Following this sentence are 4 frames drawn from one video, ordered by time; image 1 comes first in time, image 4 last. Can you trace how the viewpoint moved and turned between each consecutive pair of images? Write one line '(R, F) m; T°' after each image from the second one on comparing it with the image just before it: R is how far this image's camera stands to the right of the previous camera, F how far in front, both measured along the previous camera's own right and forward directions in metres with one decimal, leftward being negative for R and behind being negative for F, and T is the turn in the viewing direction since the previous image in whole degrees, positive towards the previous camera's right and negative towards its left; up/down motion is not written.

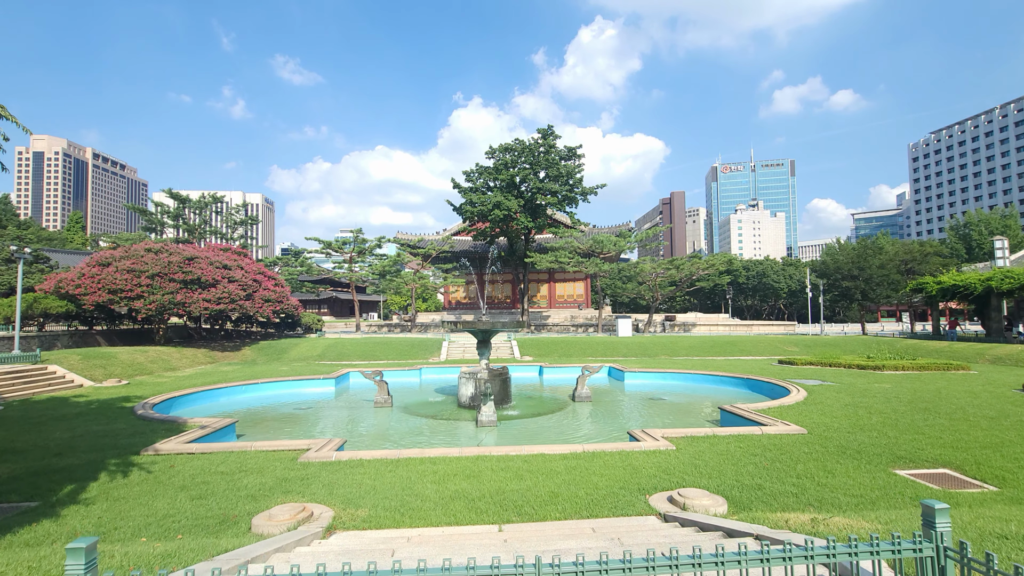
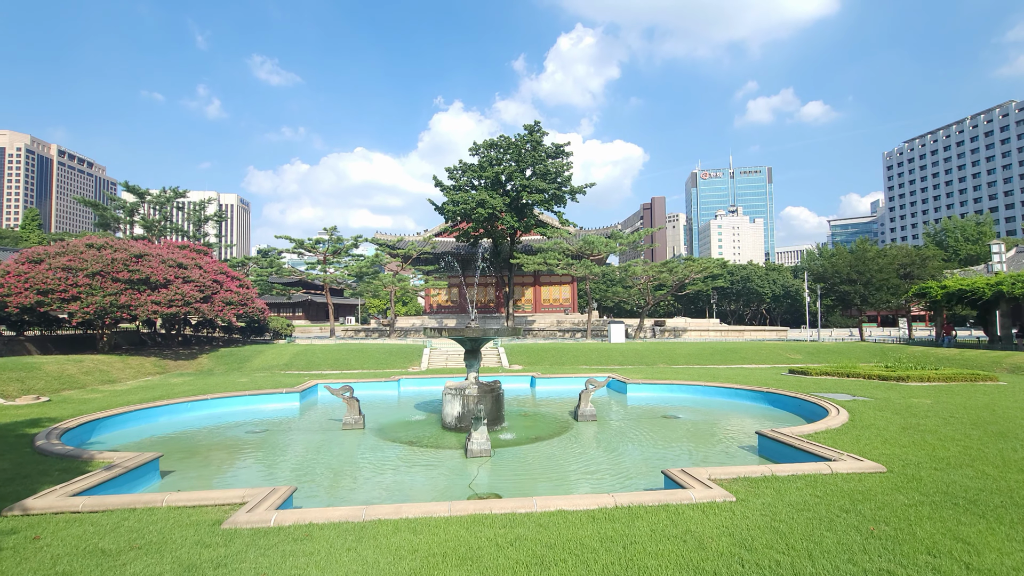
(-0.3, +1.8) m; +2°
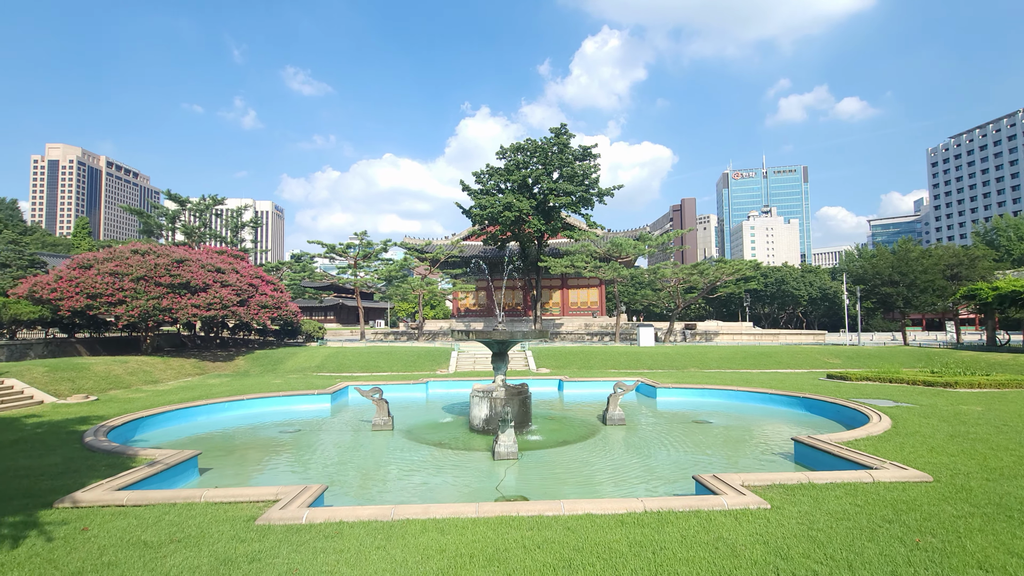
(0.0, 0.0) m; -3°
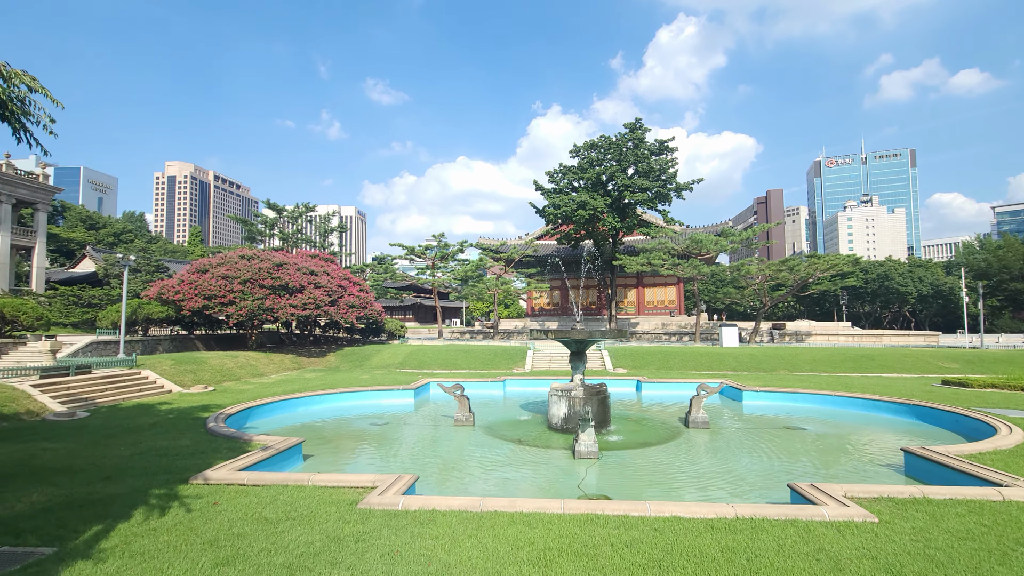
(-0.1, -0.1) m; -8°
